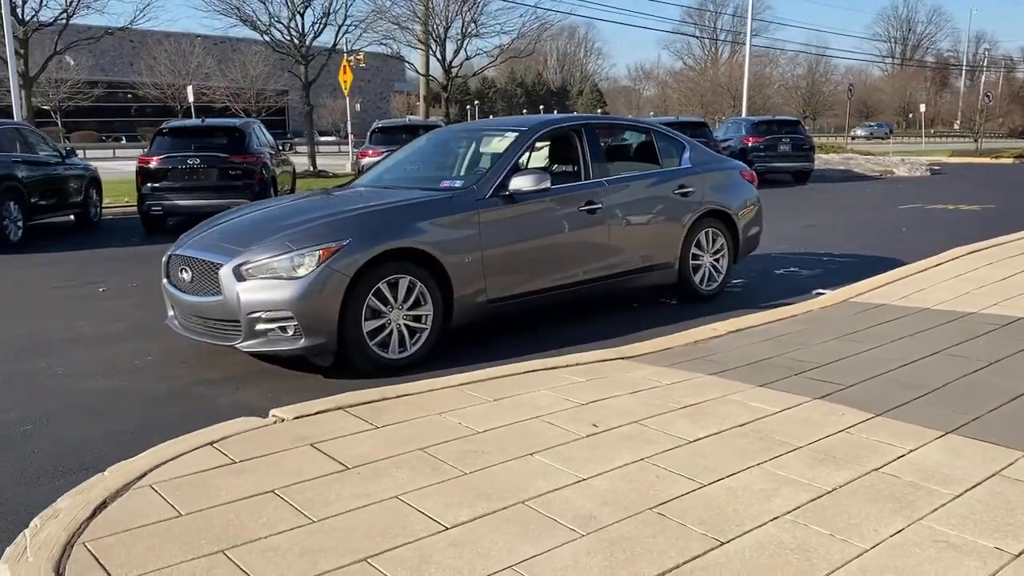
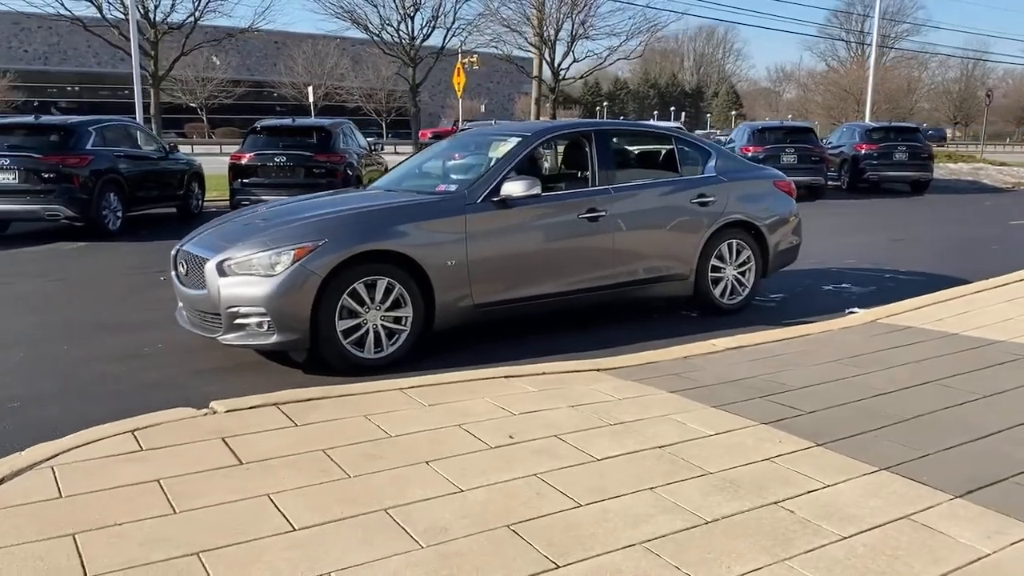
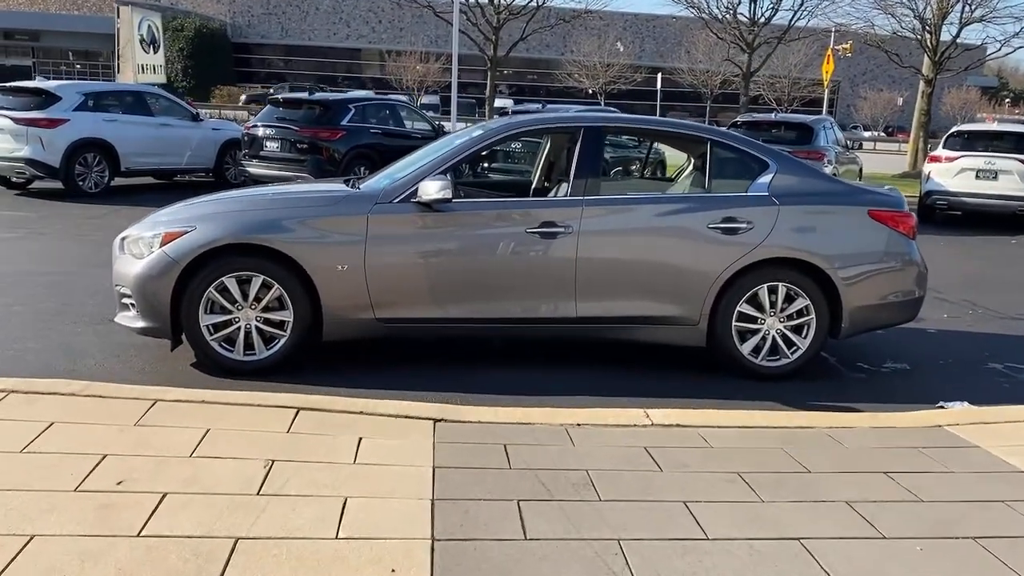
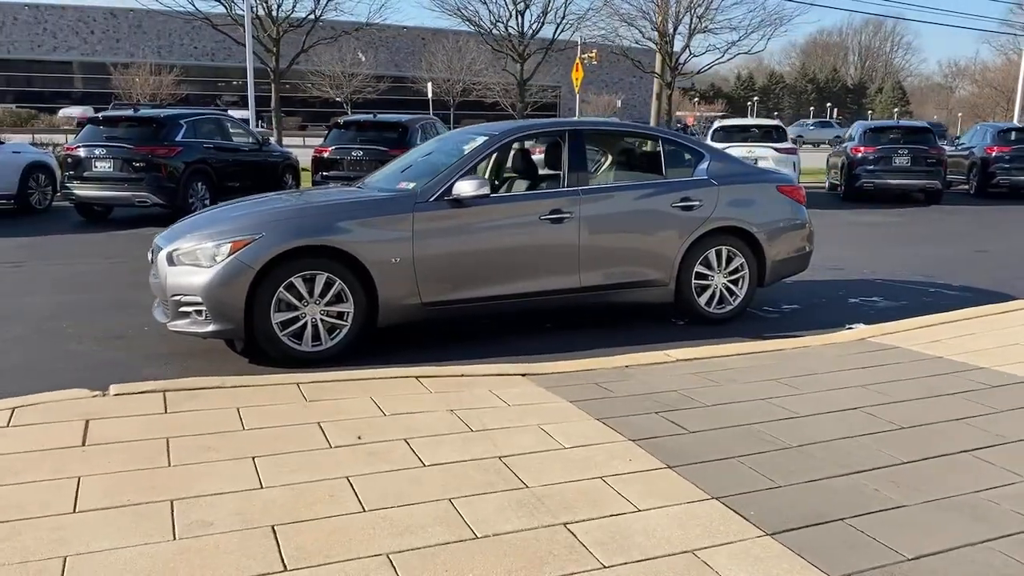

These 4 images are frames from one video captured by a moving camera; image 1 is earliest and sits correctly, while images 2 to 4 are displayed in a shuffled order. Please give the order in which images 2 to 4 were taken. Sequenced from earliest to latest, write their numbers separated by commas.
2, 4, 3
